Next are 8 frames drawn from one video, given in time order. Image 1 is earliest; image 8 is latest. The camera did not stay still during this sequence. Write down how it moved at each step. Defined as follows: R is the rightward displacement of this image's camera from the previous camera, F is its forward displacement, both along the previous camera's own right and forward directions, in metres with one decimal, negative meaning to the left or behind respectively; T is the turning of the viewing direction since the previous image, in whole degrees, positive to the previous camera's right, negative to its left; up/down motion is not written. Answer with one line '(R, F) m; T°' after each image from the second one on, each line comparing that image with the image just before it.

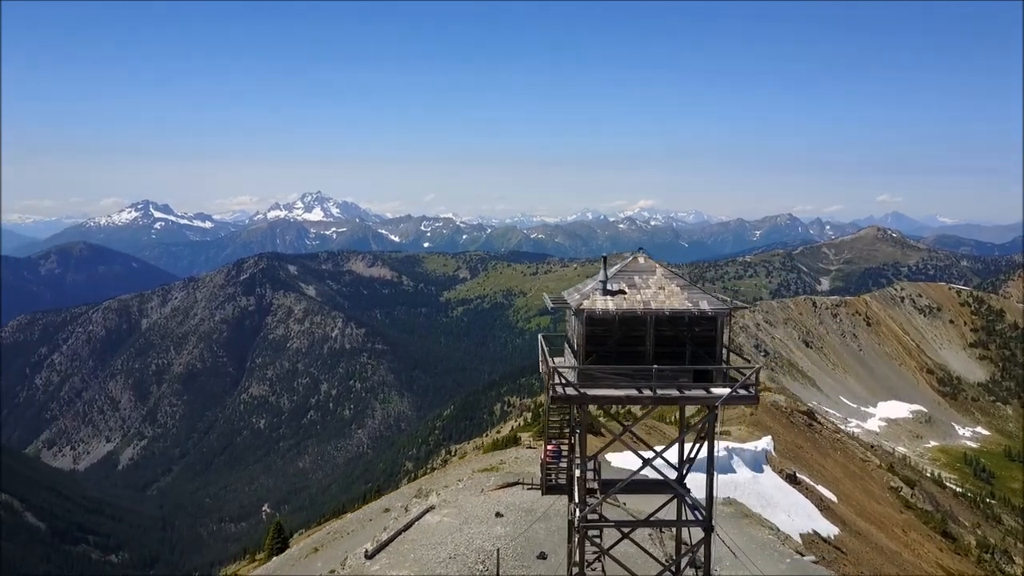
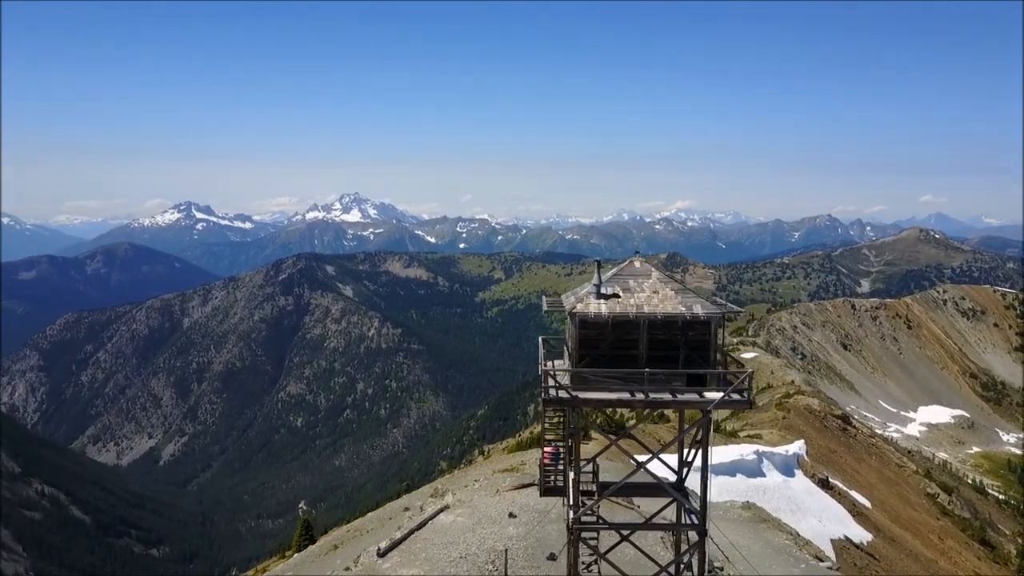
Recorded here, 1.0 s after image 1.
(+3.6, -0.4) m; -2°
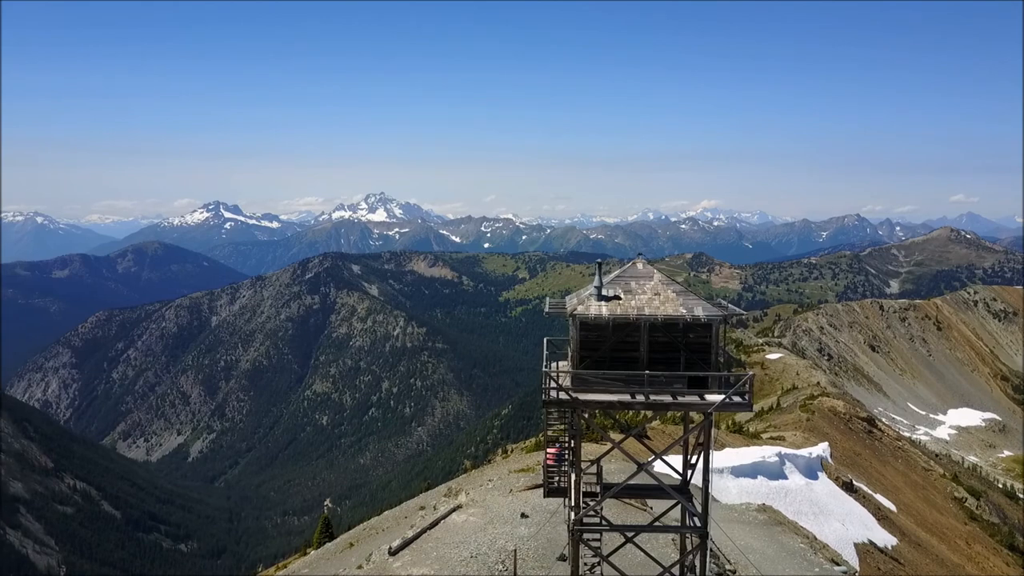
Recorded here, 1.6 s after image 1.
(+1.9, -0.4) m; -2°
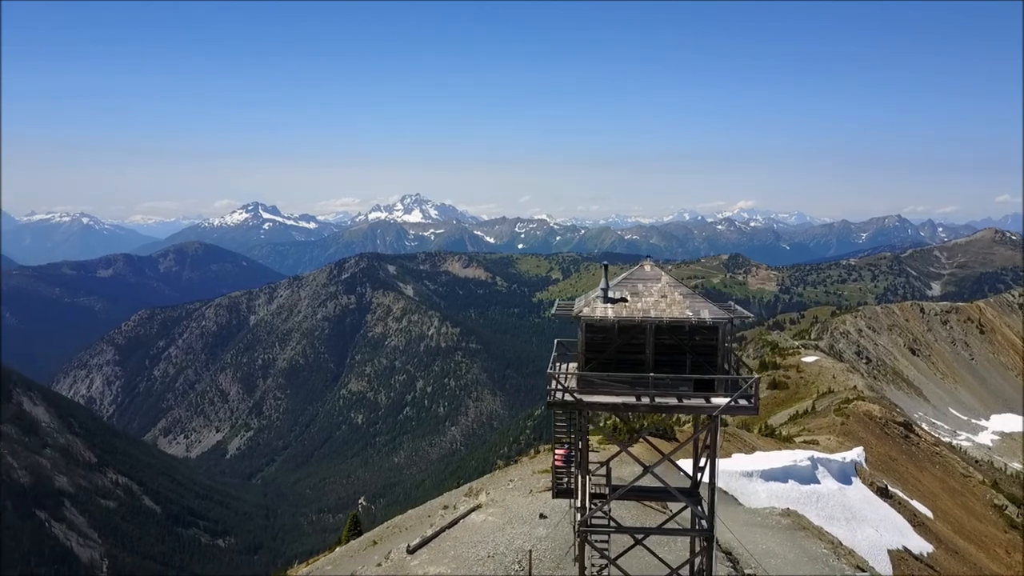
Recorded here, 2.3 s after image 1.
(+2.3, -0.6) m; -2°
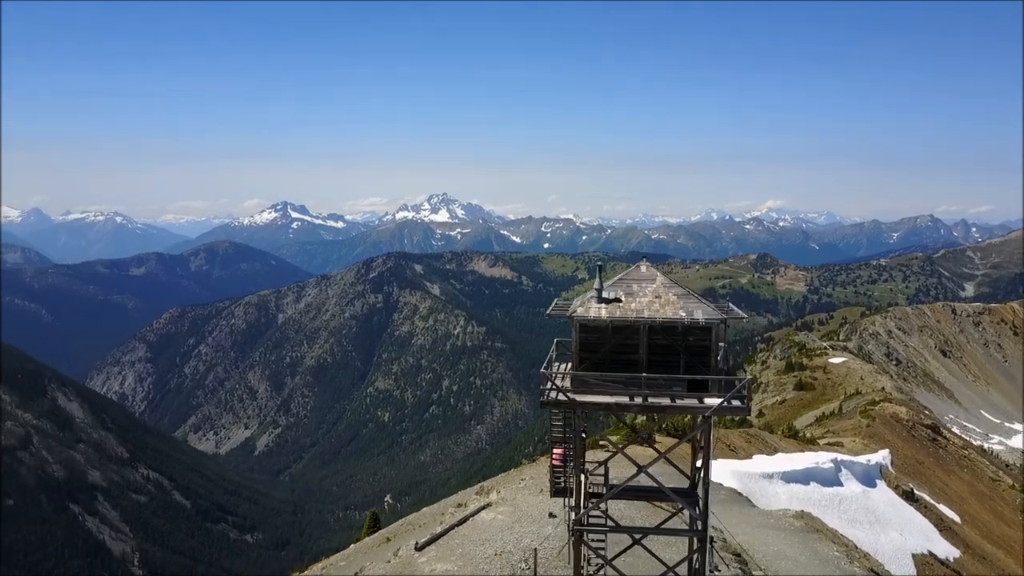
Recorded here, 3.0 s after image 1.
(+2.7, -0.6) m; -1°
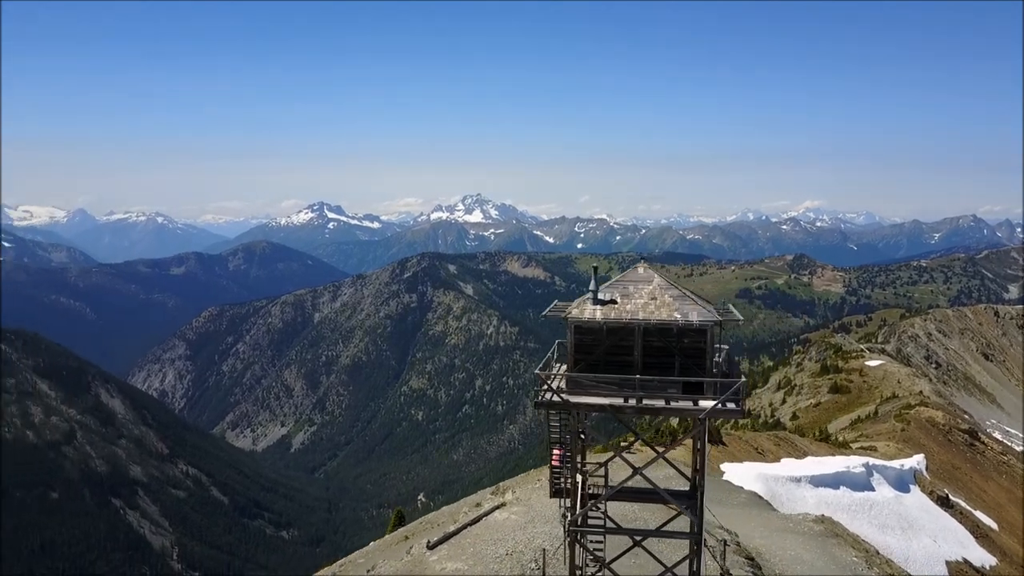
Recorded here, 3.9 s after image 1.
(+3.3, -0.4) m; -2°
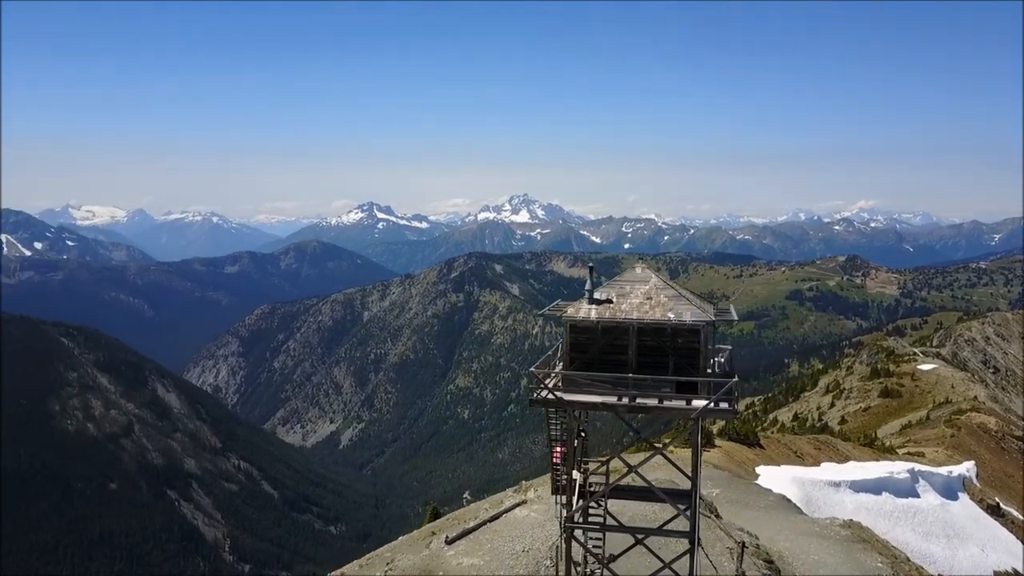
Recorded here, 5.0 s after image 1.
(+4.2, -1.4) m; -3°
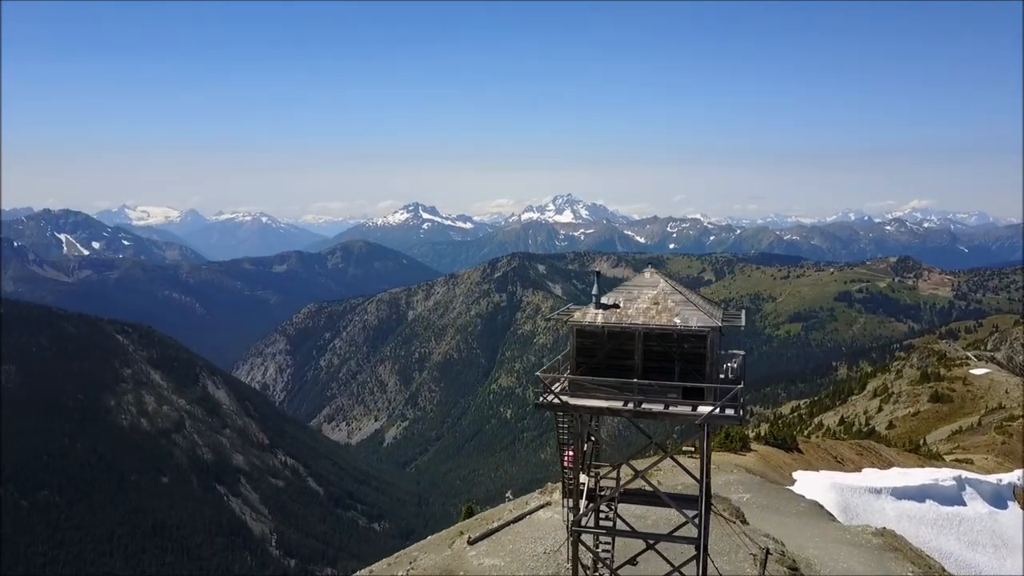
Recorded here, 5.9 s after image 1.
(+3.0, -0.6) m; -3°
